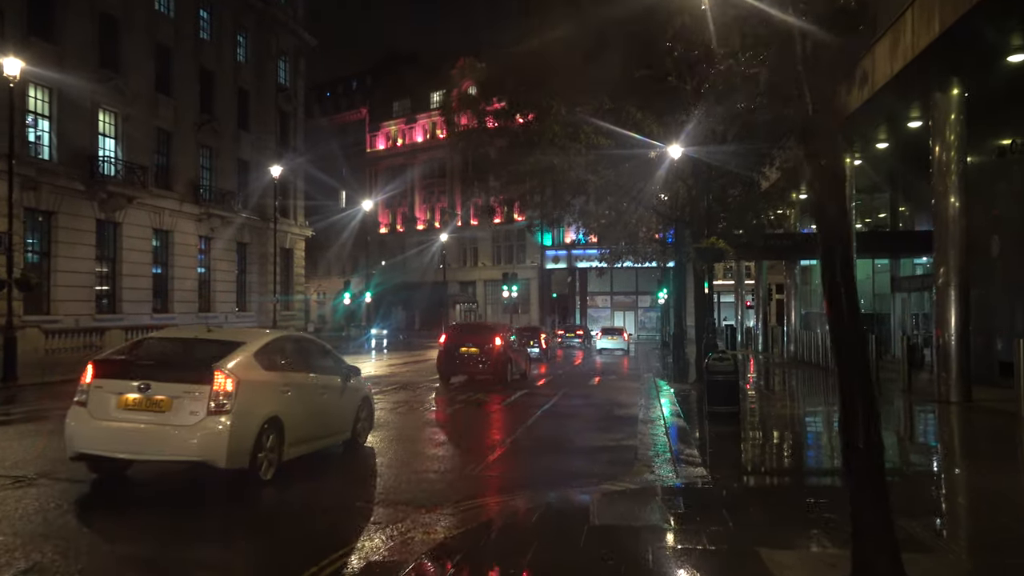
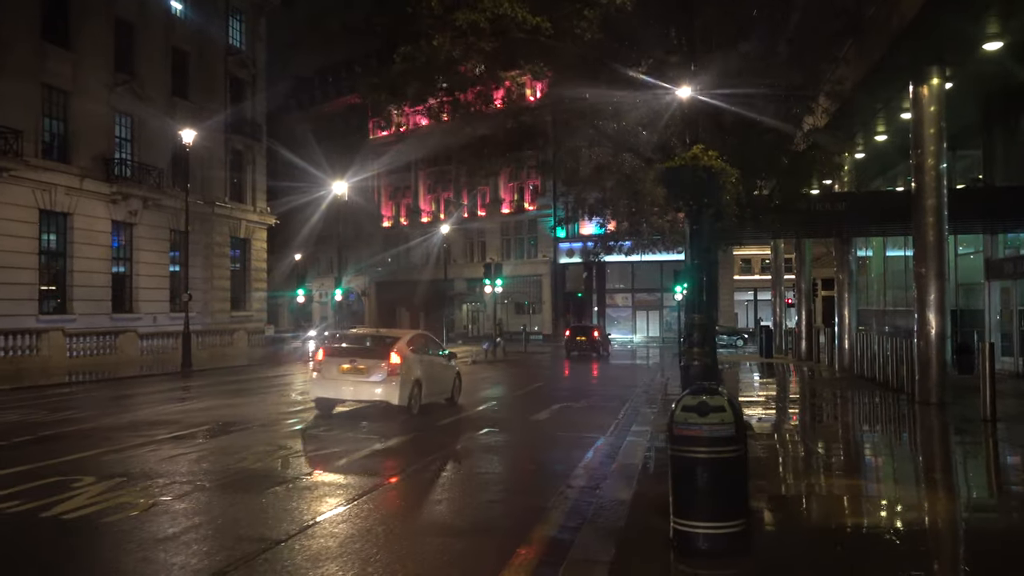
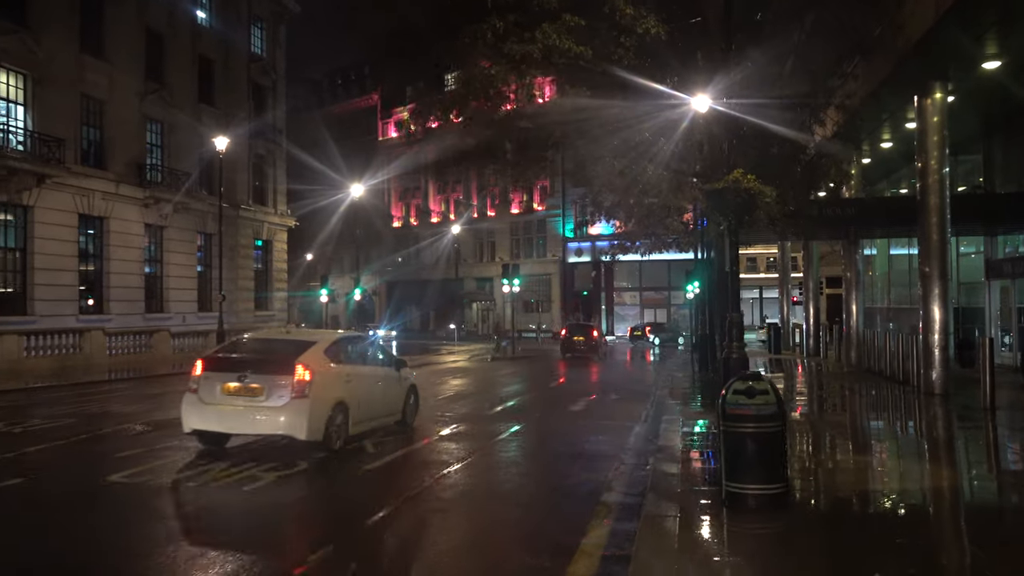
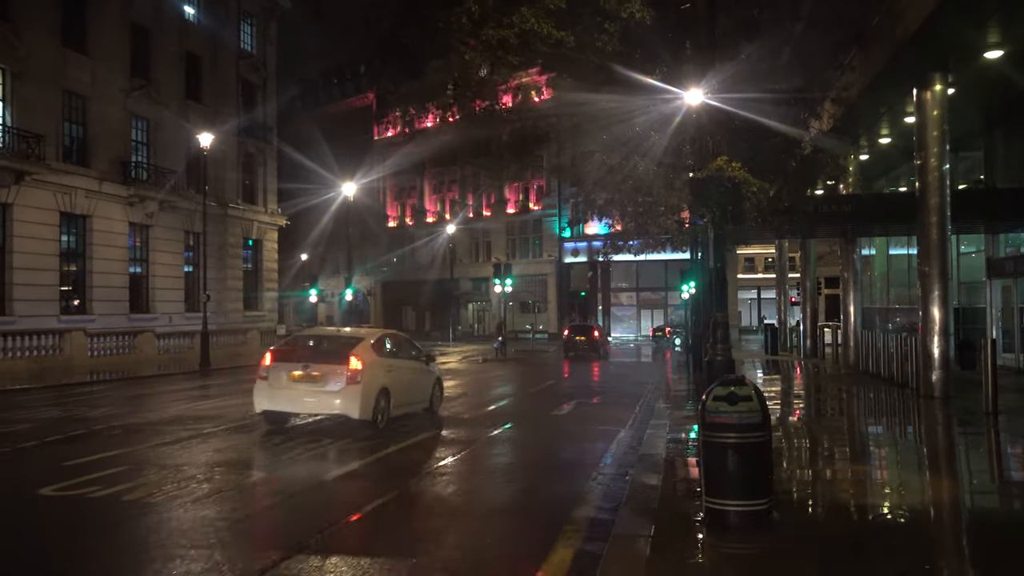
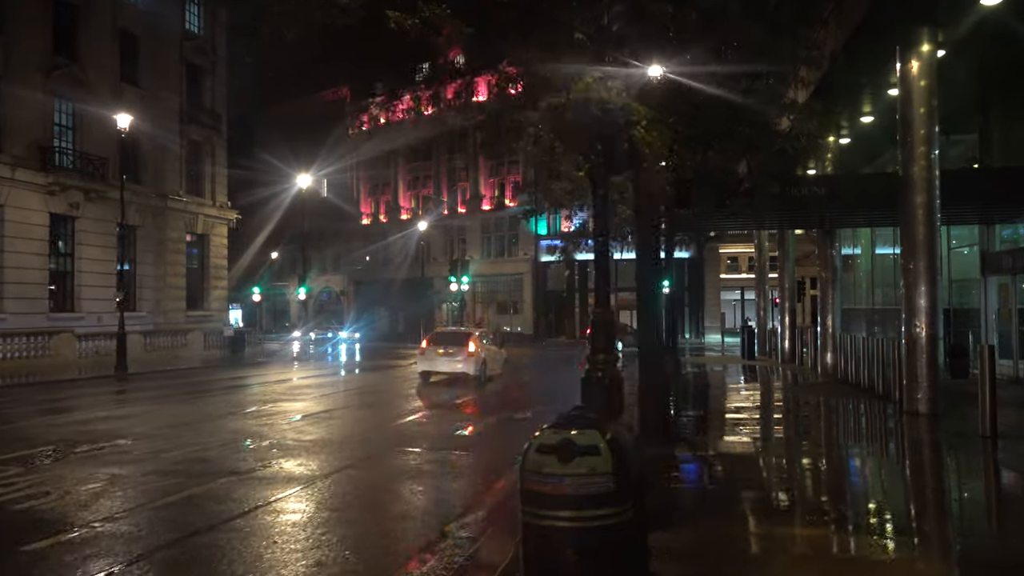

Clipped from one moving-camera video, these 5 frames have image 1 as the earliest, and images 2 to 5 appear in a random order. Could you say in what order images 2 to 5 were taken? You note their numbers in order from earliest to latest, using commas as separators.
3, 4, 2, 5
